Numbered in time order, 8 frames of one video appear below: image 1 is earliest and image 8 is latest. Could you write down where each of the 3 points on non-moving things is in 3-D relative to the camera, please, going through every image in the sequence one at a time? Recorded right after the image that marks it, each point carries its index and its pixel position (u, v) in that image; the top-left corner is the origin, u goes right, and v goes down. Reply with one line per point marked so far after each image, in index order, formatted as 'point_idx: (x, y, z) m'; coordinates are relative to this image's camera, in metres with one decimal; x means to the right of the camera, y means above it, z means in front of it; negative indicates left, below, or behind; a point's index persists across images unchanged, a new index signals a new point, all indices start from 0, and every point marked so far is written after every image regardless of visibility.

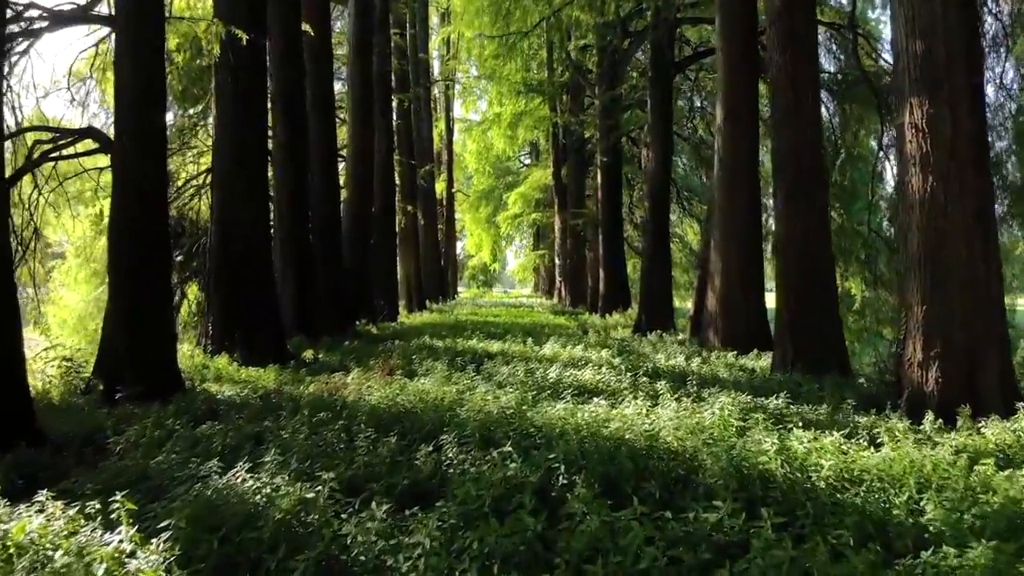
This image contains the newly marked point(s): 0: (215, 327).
0: (-3.2, -0.4, +12.4) m
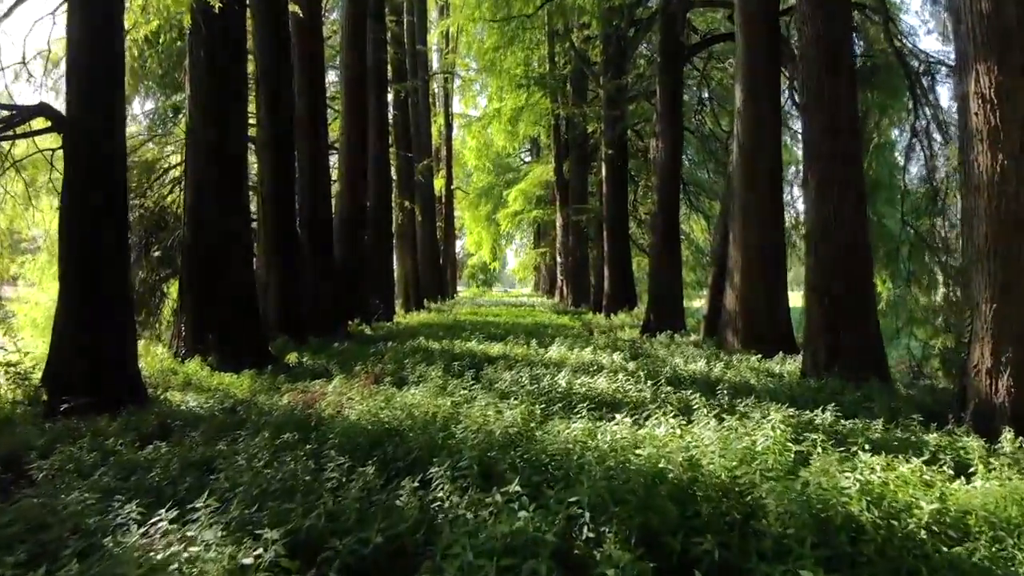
0: (-3.2, -0.4, +11.3) m
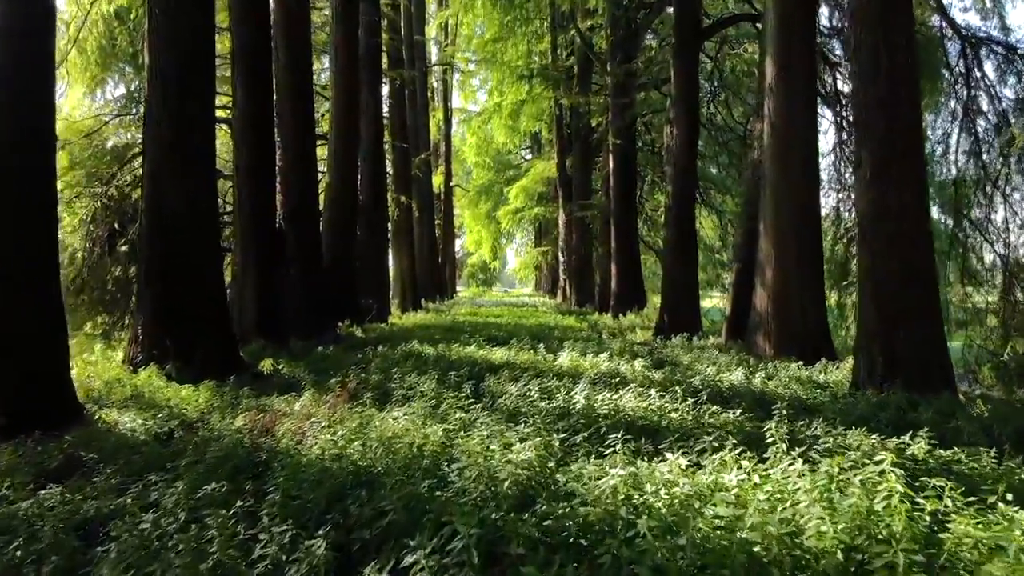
0: (-3.1, -0.4, +9.9) m
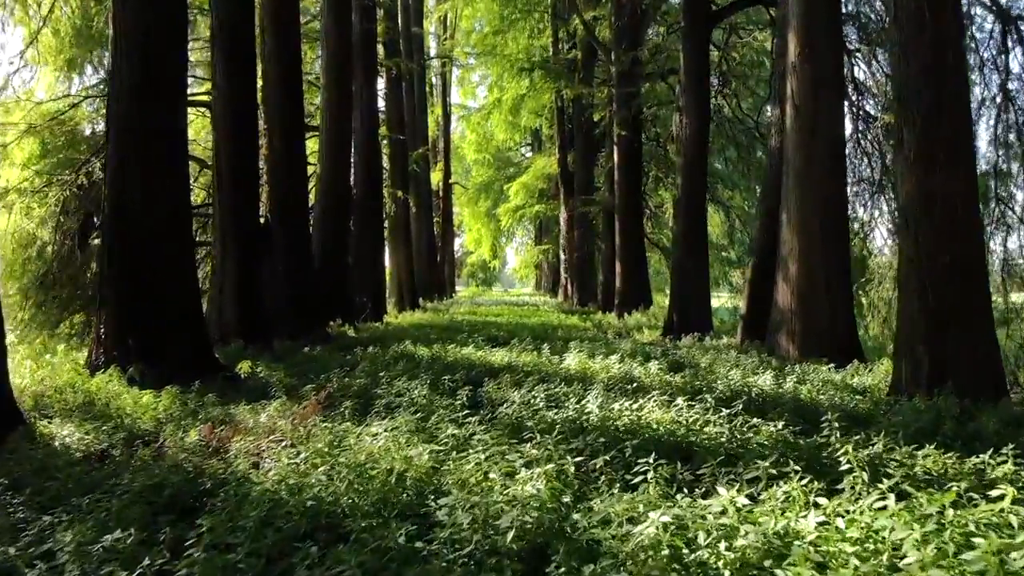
0: (-3.1, -0.3, +9.0) m
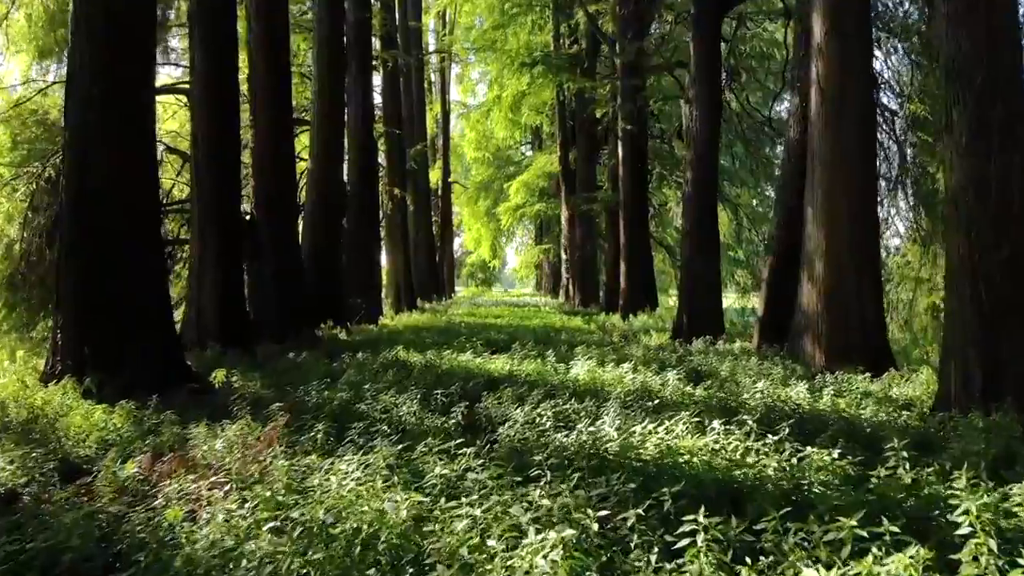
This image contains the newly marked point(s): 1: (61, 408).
0: (-3.1, -0.3, +8.1) m
1: (-2.5, -0.7, +6.5) m
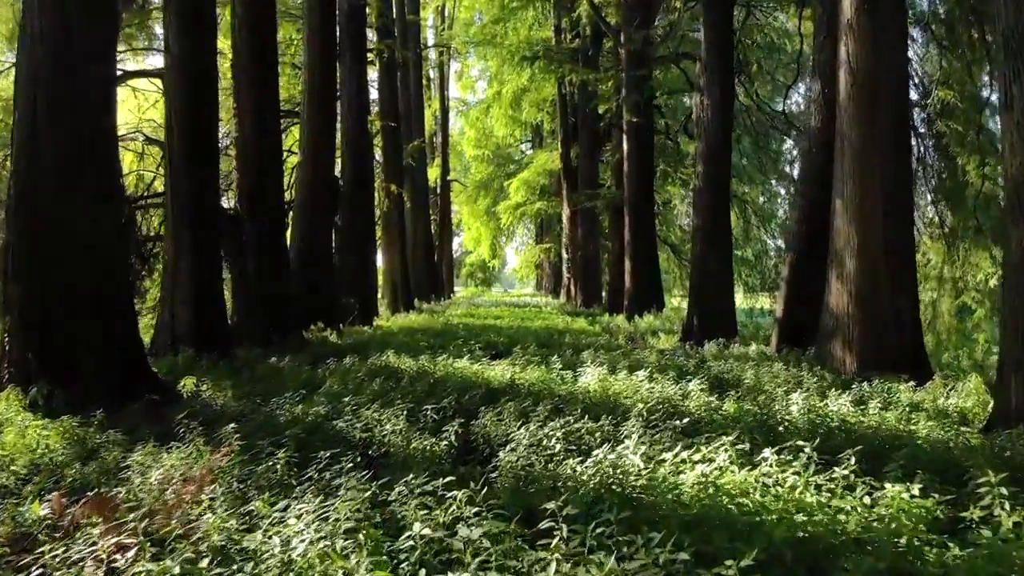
0: (-3.1, -0.3, +7.2) m
1: (-2.5, -0.6, +5.6) m
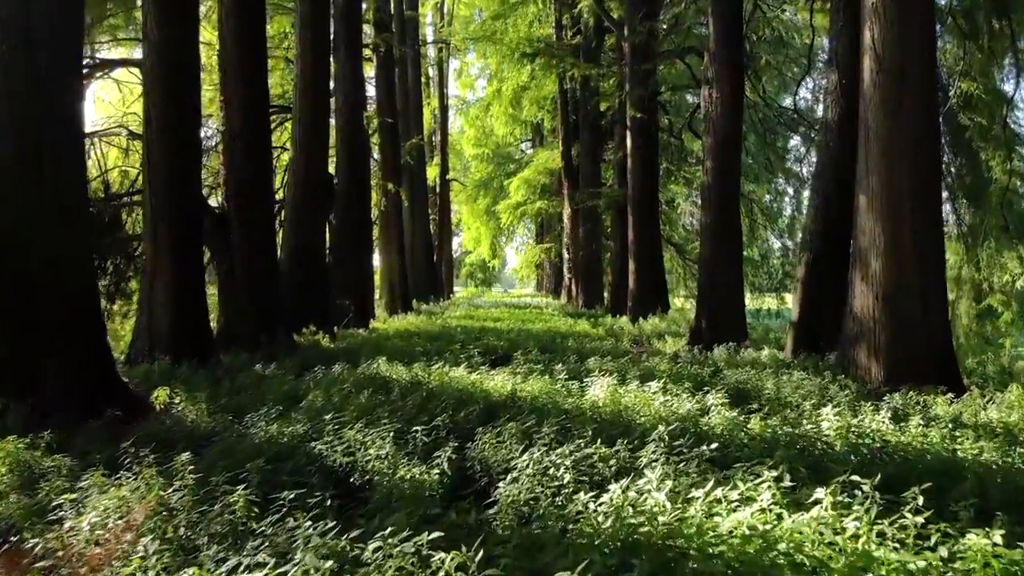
0: (-3.1, -0.3, +6.6) m
1: (-2.5, -0.7, +5.0) m
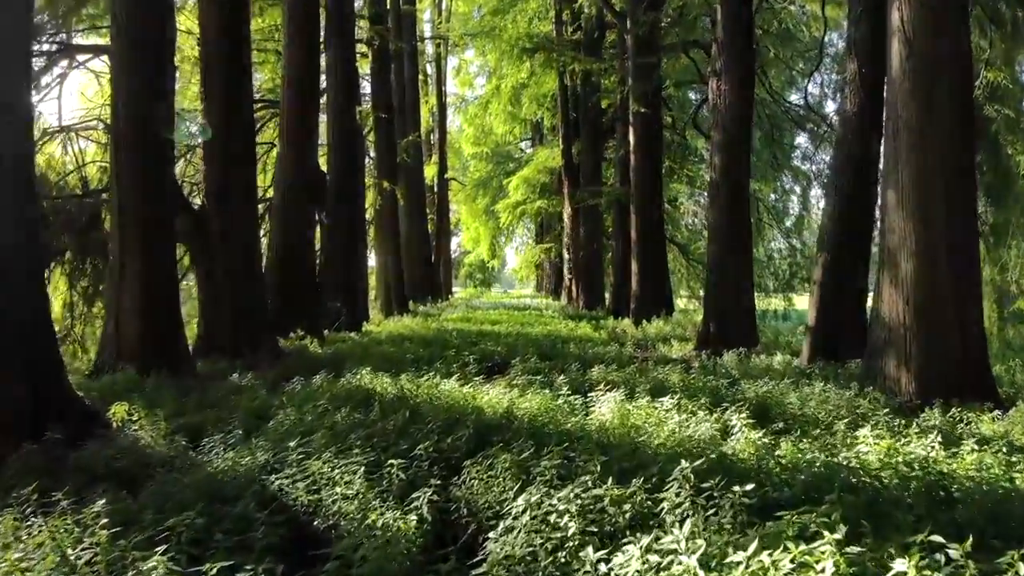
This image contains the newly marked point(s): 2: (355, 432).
0: (-3.1, -0.4, +5.9) m
1: (-2.5, -0.7, +4.3) m
2: (-0.6, -0.6, +4.9) m
